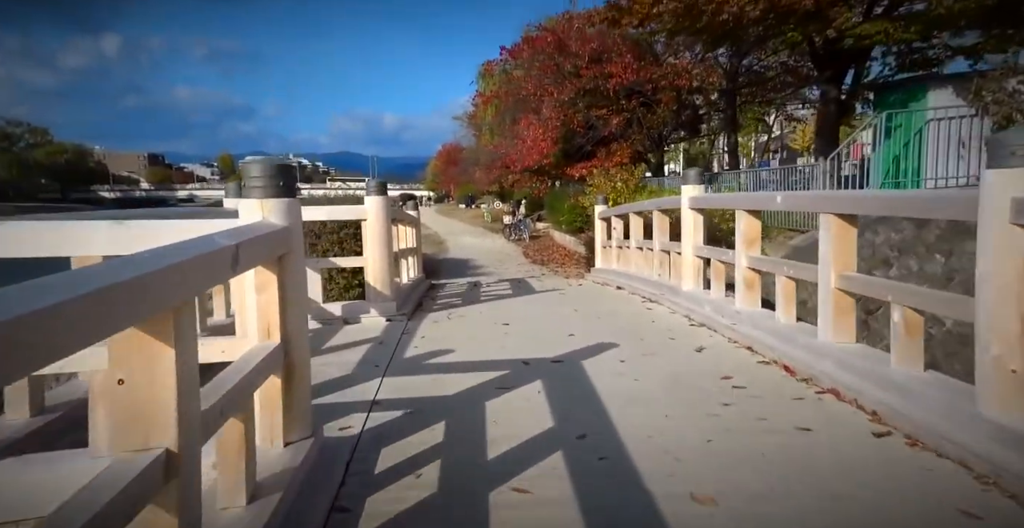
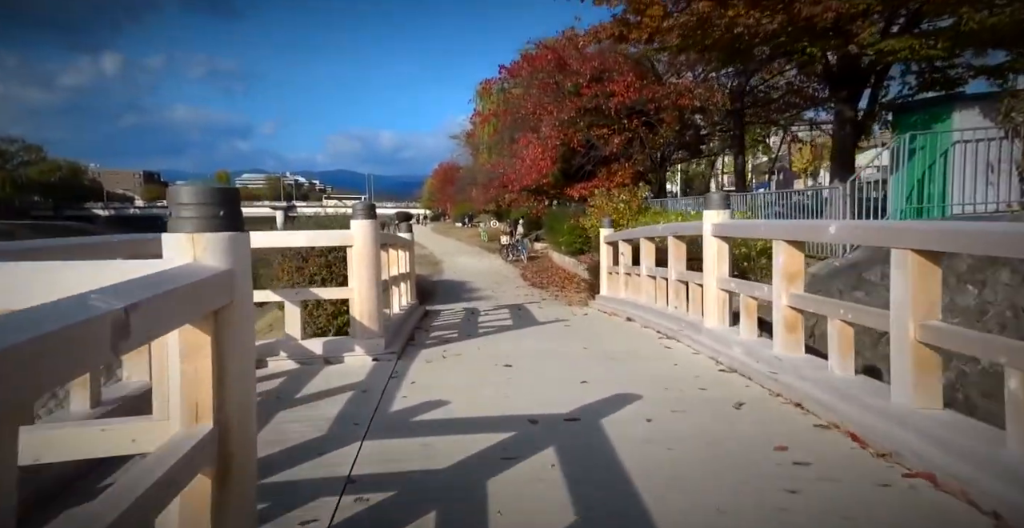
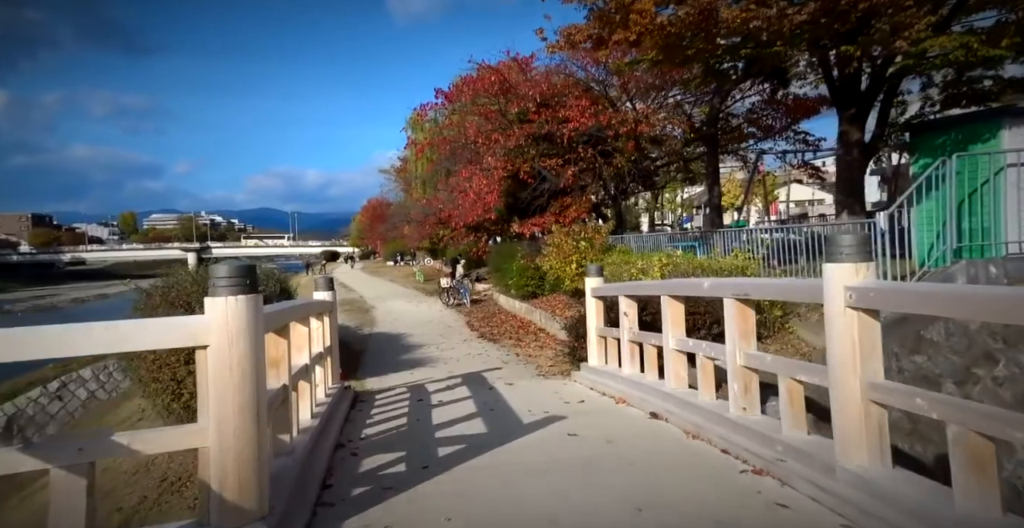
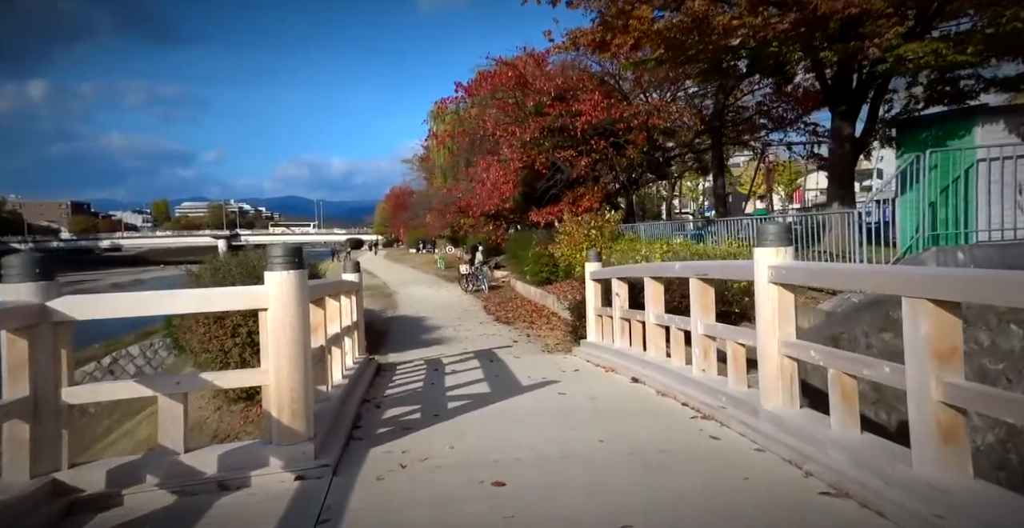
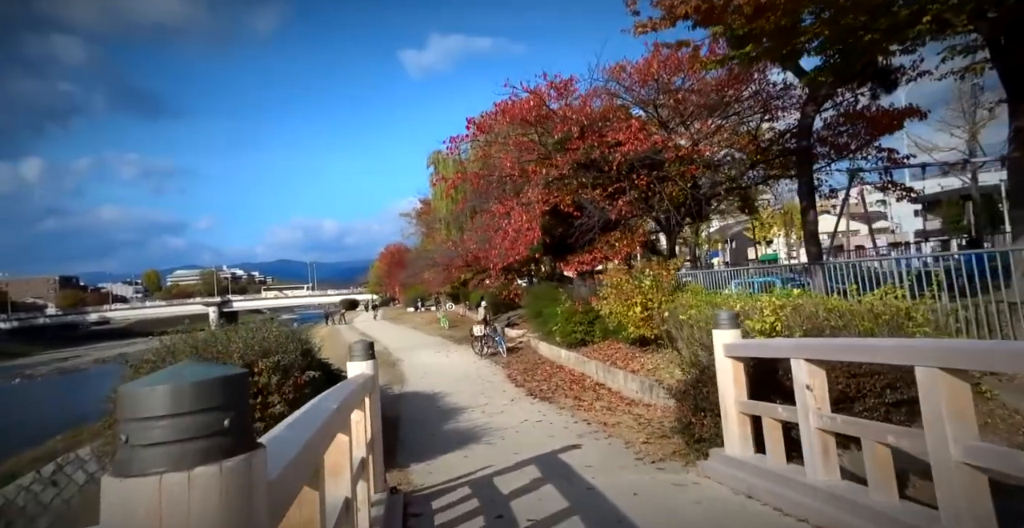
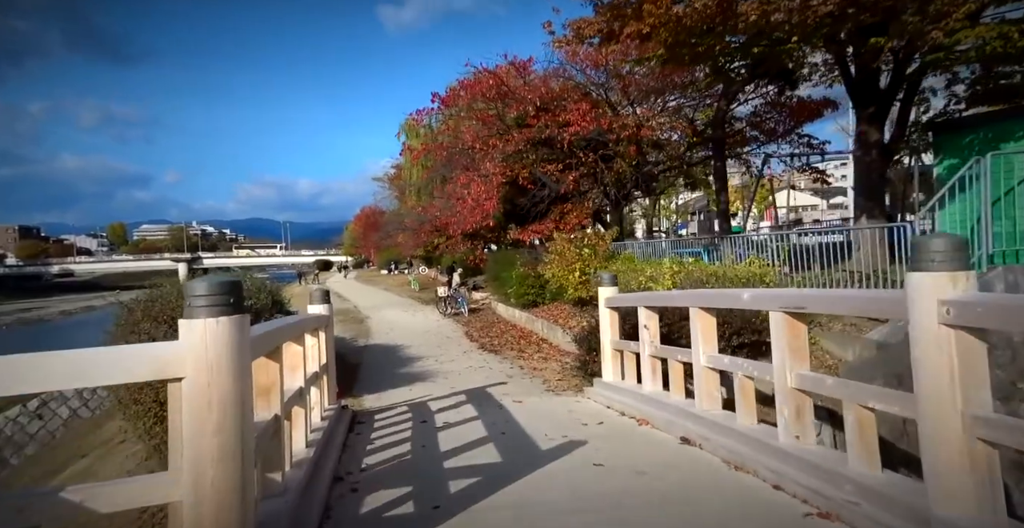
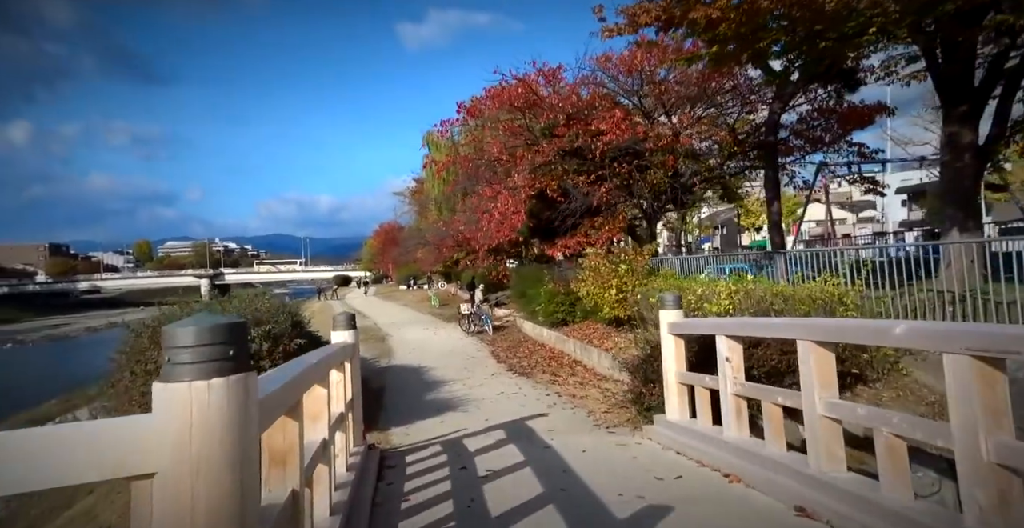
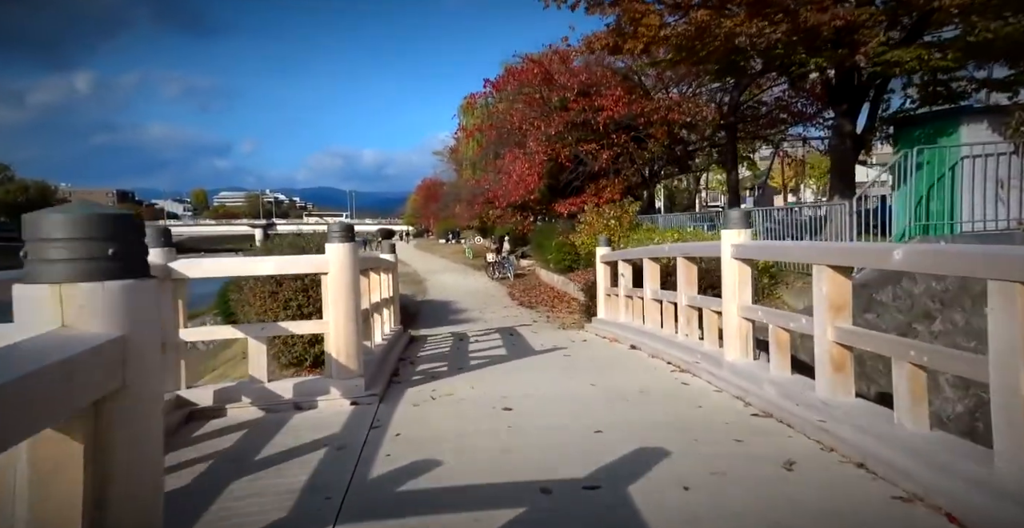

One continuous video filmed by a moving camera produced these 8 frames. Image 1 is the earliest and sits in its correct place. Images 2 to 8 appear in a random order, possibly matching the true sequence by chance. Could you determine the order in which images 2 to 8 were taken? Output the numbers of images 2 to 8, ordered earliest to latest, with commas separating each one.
2, 8, 4, 3, 6, 7, 5
